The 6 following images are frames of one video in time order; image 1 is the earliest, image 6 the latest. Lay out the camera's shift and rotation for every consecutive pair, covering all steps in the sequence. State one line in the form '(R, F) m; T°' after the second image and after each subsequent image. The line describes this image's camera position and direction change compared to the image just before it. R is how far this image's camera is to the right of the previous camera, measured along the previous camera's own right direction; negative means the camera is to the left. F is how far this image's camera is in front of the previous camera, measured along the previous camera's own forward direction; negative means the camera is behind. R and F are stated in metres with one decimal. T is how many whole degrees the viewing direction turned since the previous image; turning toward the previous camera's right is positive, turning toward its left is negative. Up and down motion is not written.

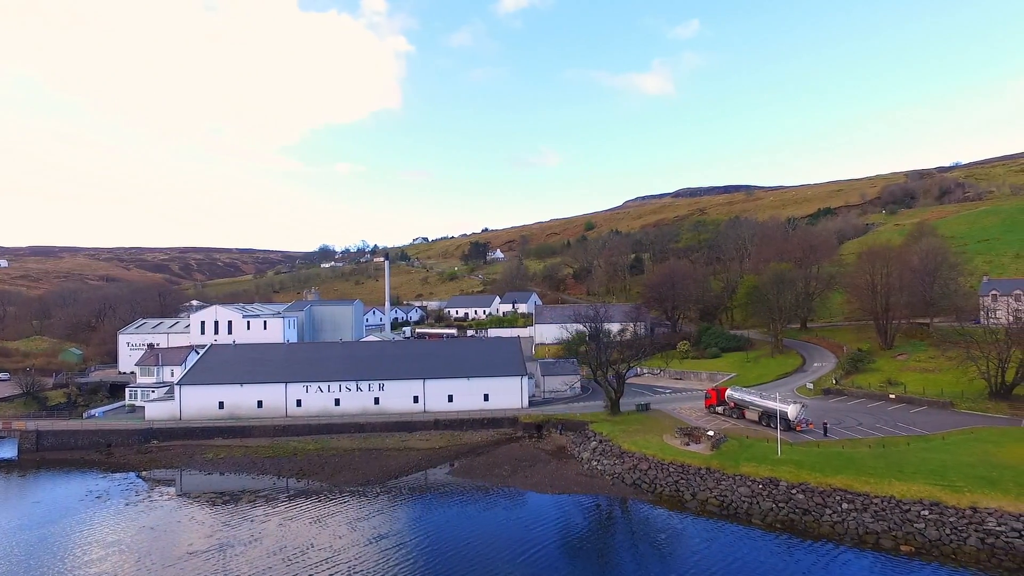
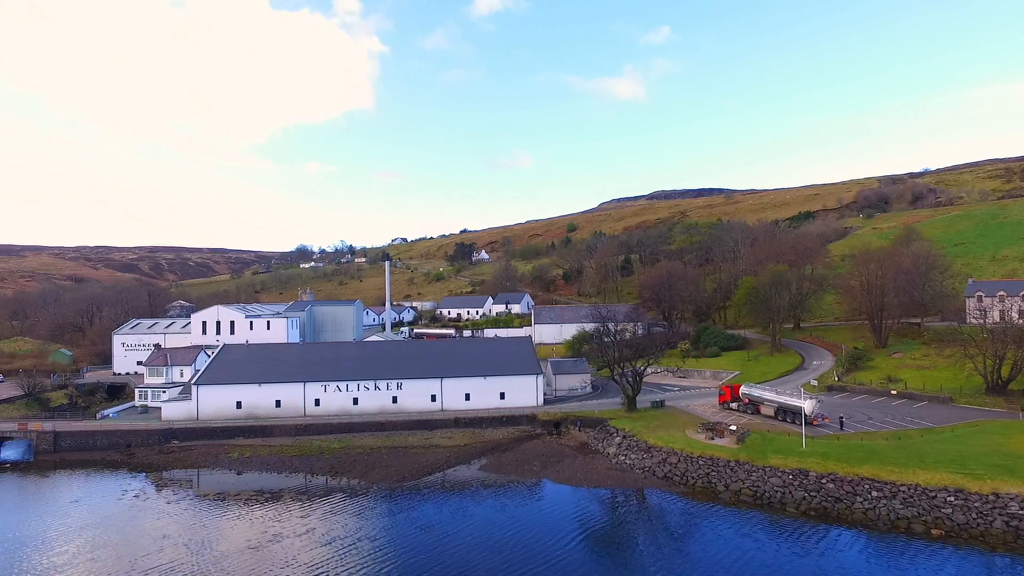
(-2.9, -0.7) m; +3°
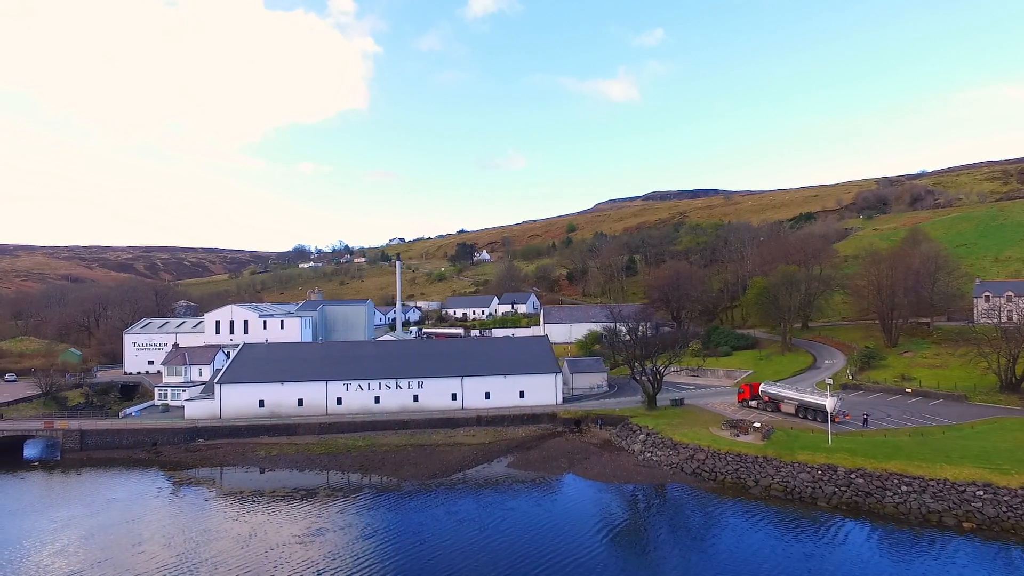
(-1.8, -0.4) m; +1°
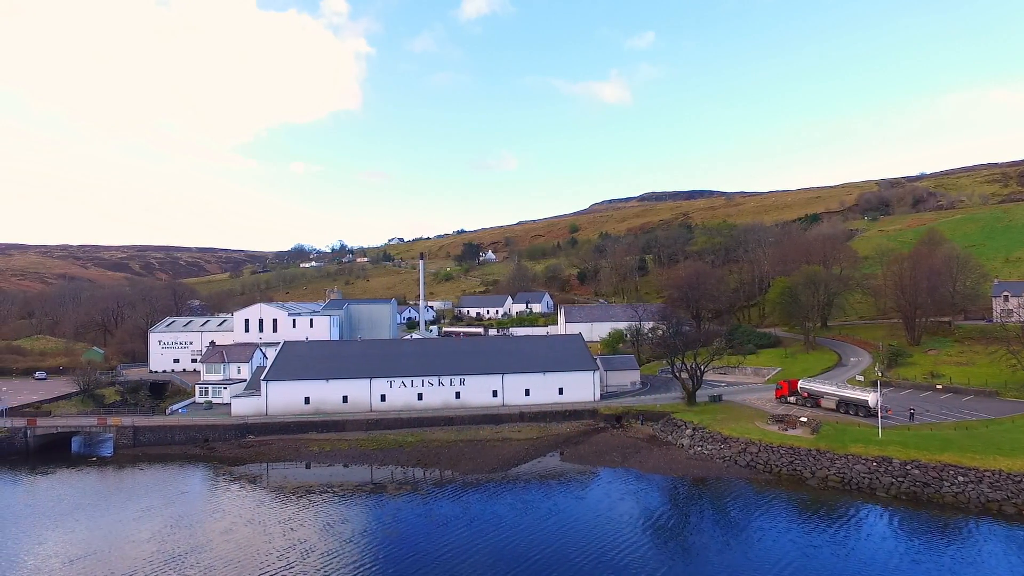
(-3.3, -0.7) m; +1°
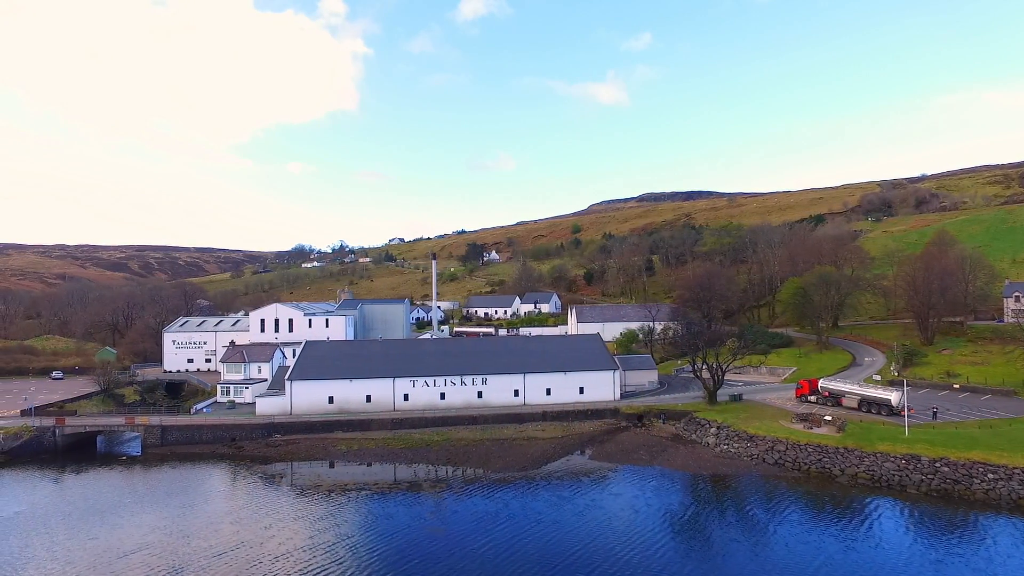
(-1.7, -0.3) m; 0°
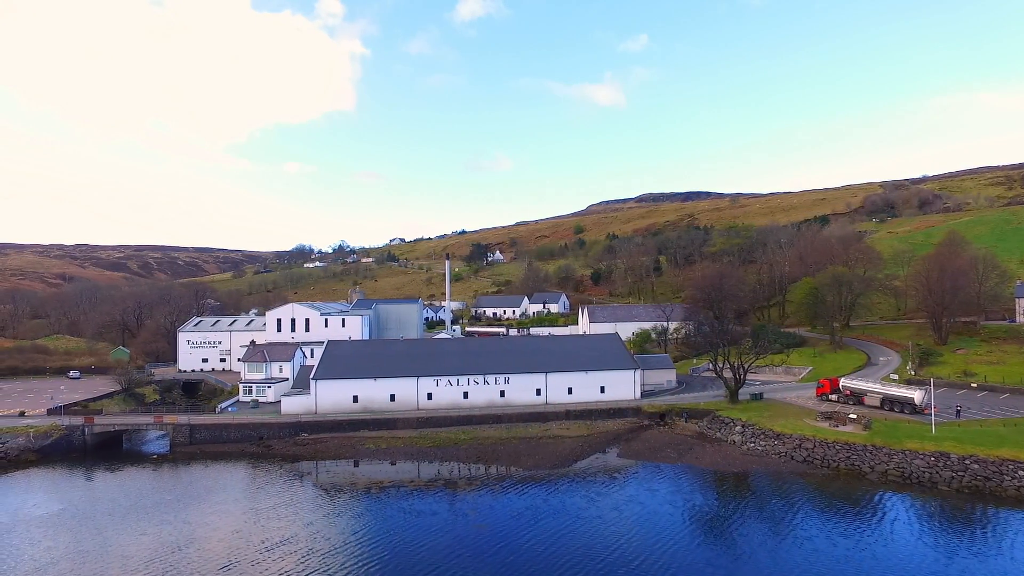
(-1.8, -0.3) m; 0°
